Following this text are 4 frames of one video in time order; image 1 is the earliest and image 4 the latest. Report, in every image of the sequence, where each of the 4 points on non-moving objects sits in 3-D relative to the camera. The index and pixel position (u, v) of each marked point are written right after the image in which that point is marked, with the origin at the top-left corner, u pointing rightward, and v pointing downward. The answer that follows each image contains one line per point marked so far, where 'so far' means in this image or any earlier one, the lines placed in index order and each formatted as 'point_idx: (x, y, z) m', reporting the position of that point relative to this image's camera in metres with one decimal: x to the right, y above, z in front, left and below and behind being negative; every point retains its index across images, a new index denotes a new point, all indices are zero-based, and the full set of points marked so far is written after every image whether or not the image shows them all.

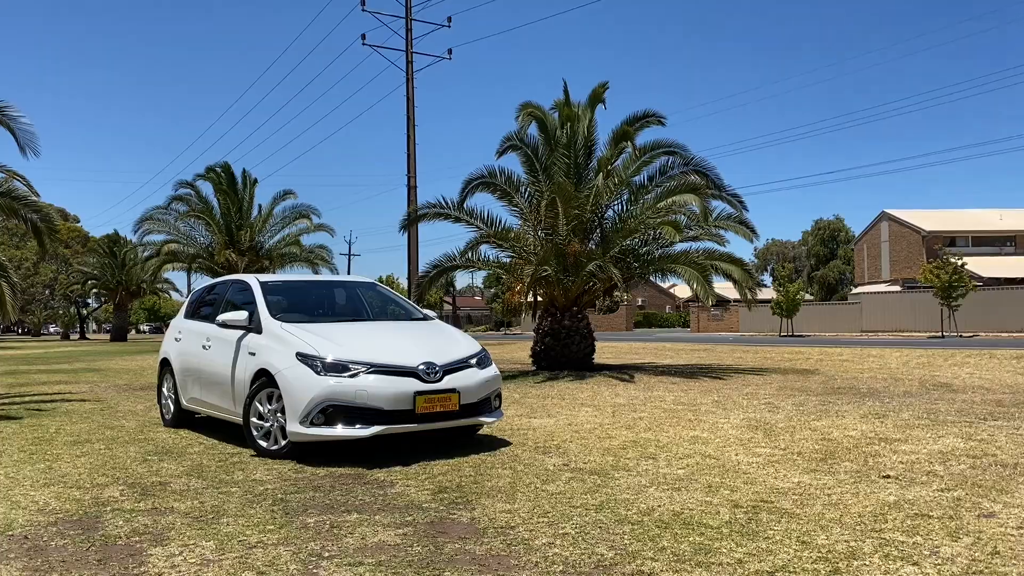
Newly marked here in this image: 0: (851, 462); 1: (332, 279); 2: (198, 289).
0: (+2.3, -1.2, +5.8) m
1: (-1.7, +0.1, +8.1) m
2: (-3.3, 0.0, +8.8) m
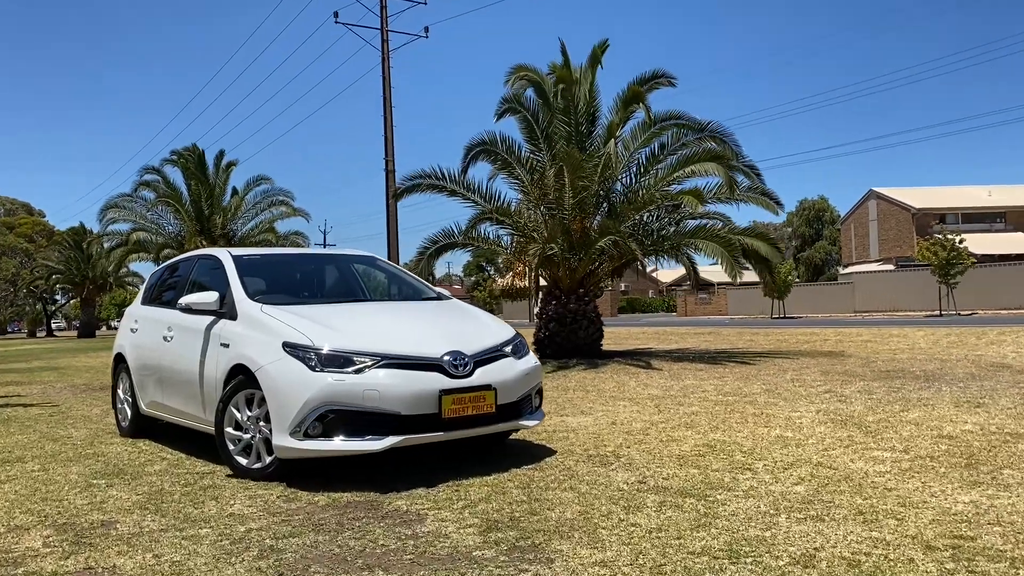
0: (+2.6, -1.0, +4.5) m
1: (-1.5, +0.3, +6.7) m
2: (-3.0, +0.1, +7.3) m
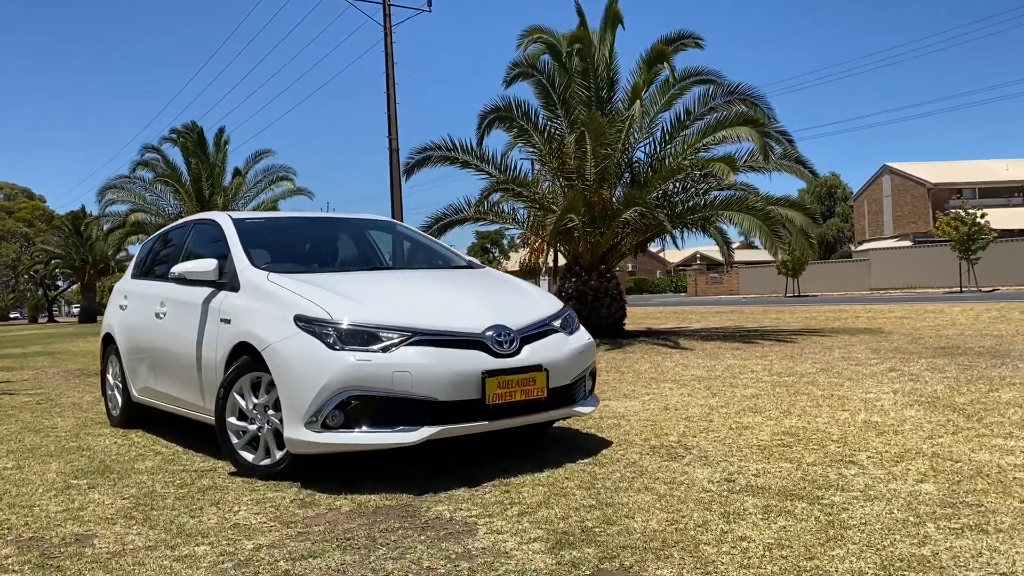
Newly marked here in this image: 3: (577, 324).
0: (+2.9, -0.8, +3.7) m
1: (-1.2, +0.5, +5.9) m
2: (-2.8, +0.4, +6.5) m
3: (+0.4, -0.2, +4.6) m
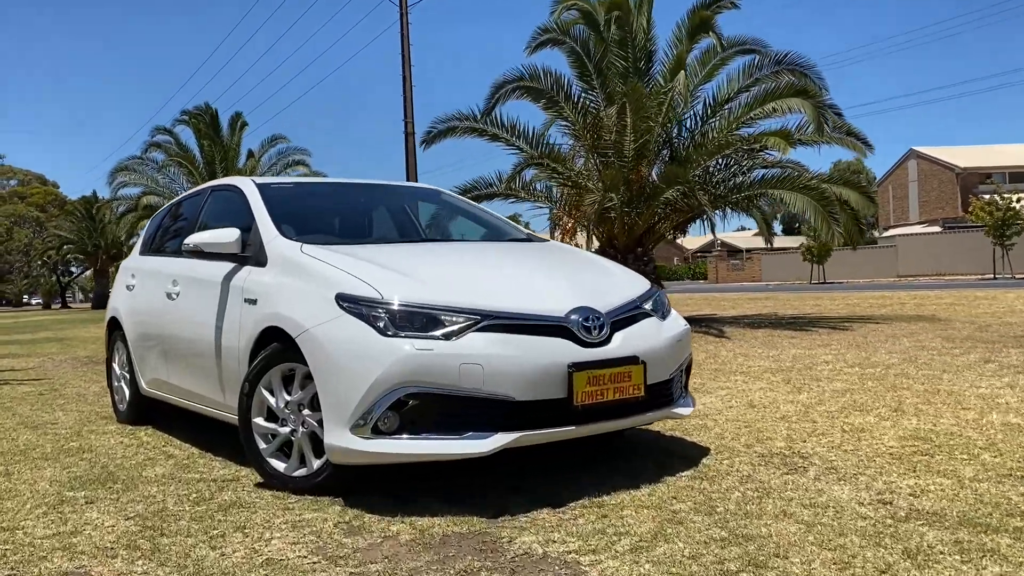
0: (+3.2, -0.7, +2.9) m
1: (-0.8, +0.6, +5.2) m
2: (-2.4, +0.5, +5.8) m
3: (+0.7, -0.1, +3.9) m
